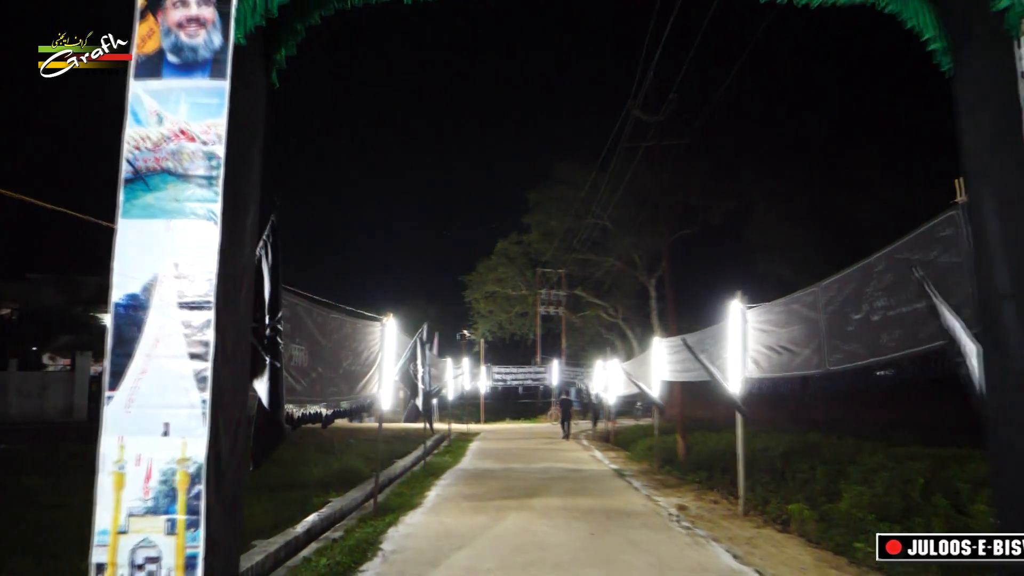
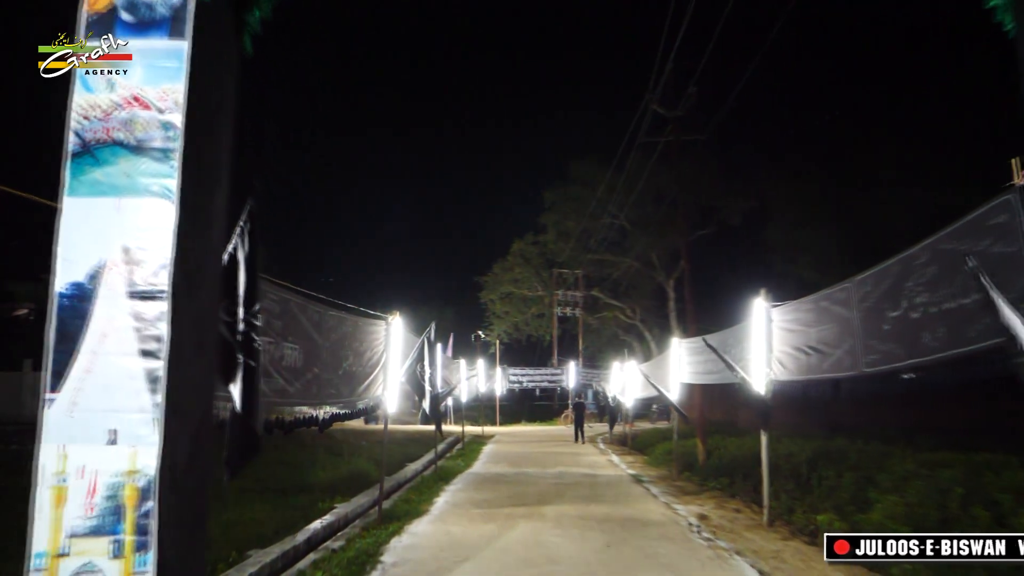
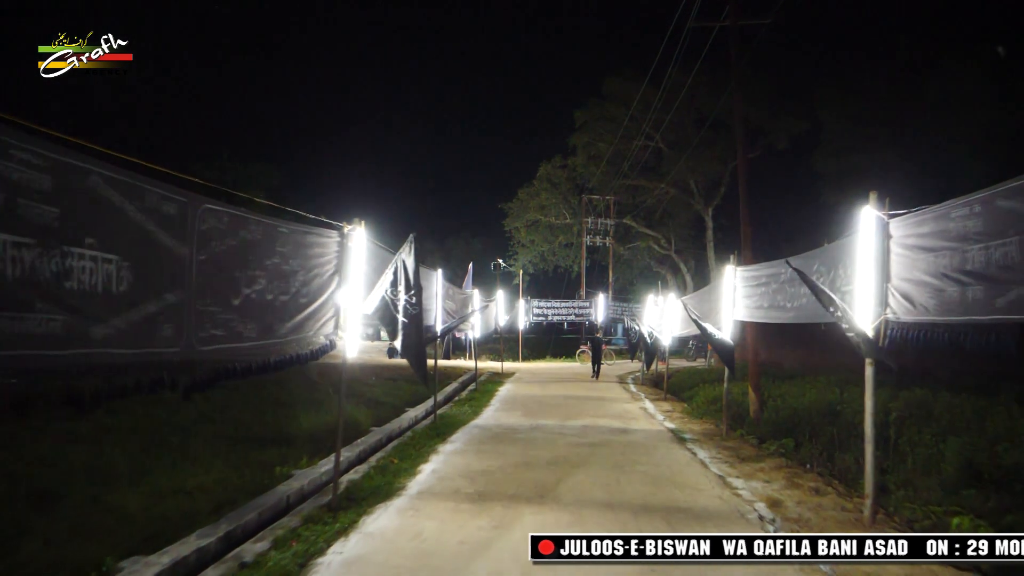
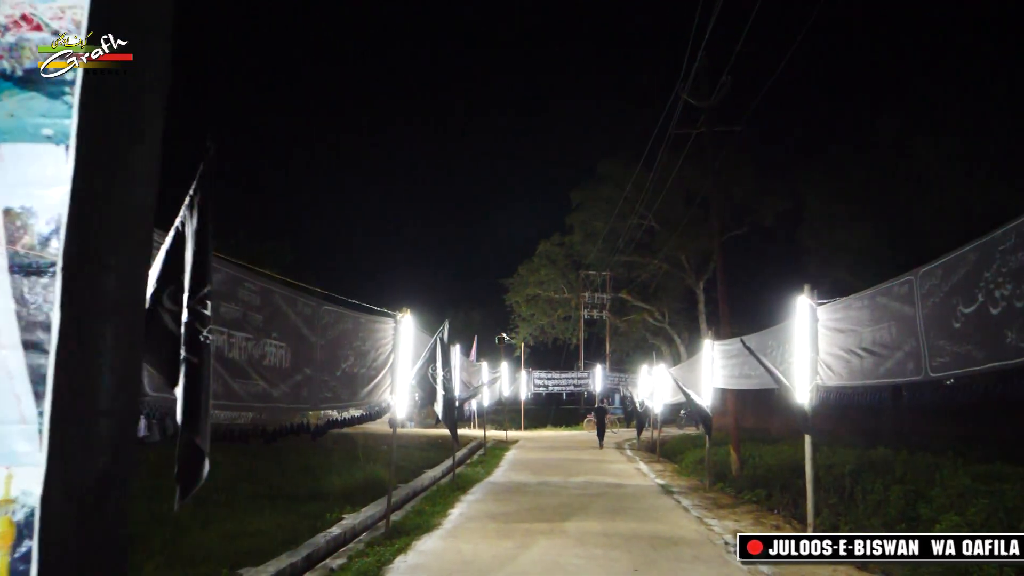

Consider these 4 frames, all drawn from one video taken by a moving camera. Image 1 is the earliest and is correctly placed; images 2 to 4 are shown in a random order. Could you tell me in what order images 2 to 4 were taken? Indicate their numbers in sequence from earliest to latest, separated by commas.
2, 4, 3
